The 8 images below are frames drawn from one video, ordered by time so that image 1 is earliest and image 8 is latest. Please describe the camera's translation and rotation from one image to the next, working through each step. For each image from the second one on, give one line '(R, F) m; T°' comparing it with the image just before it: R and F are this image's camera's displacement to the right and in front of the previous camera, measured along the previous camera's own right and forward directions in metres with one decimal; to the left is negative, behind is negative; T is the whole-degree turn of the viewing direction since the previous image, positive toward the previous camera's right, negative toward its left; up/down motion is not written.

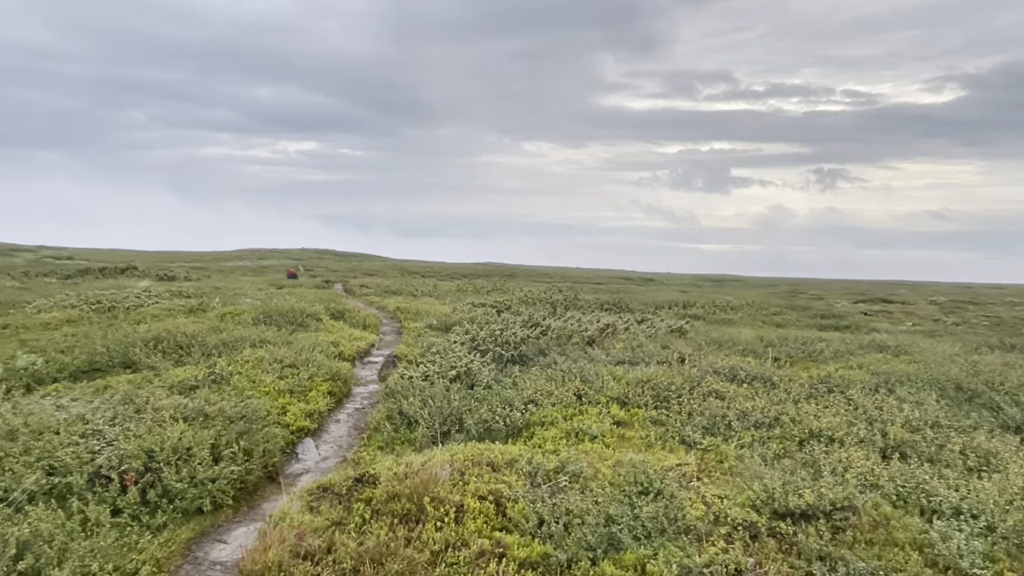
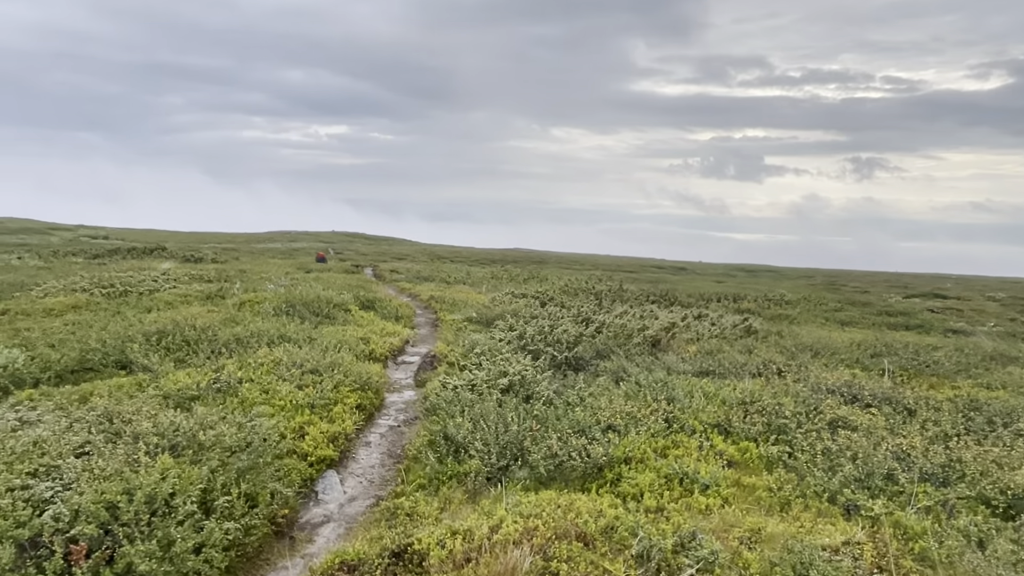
(-0.9, +3.0) m; -2°
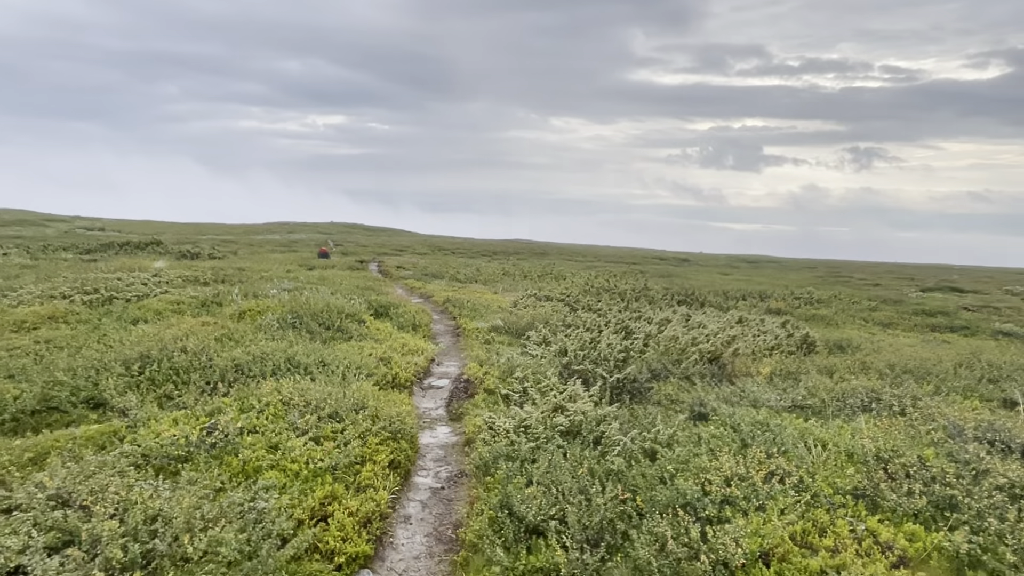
(-1.2, +2.8) m; 0°
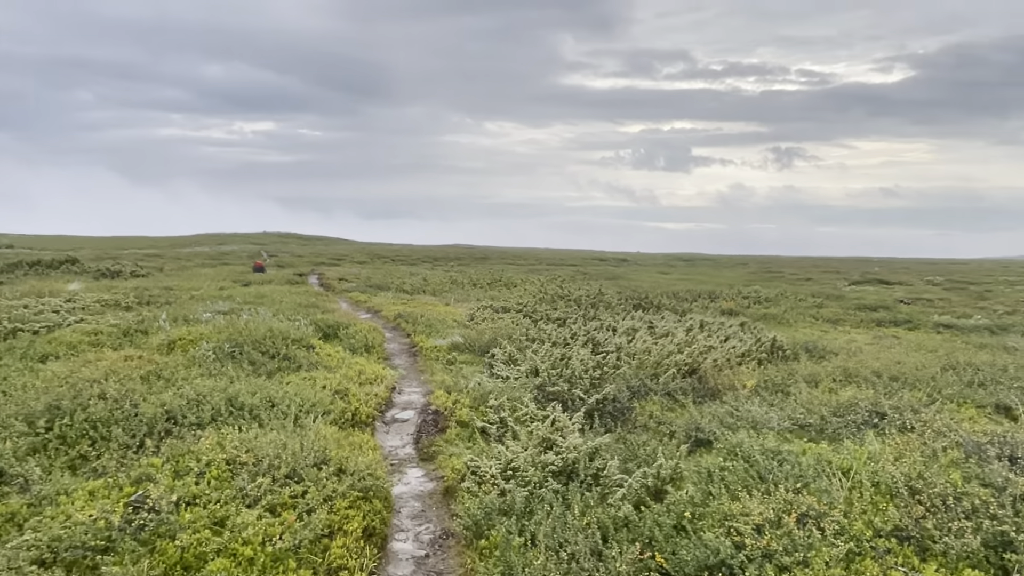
(-0.7, +1.5) m; +5°
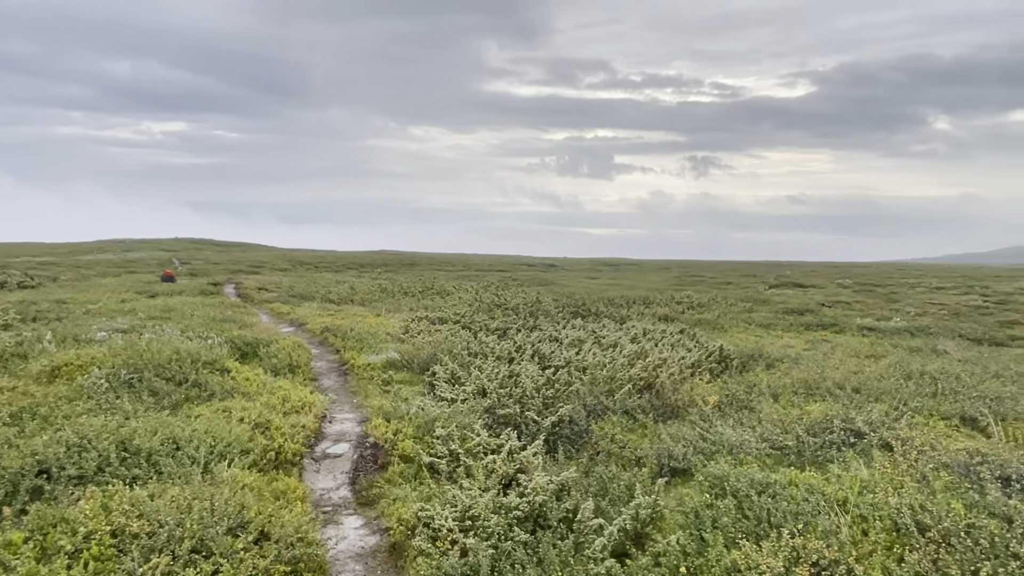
(-0.4, +1.5) m; +7°
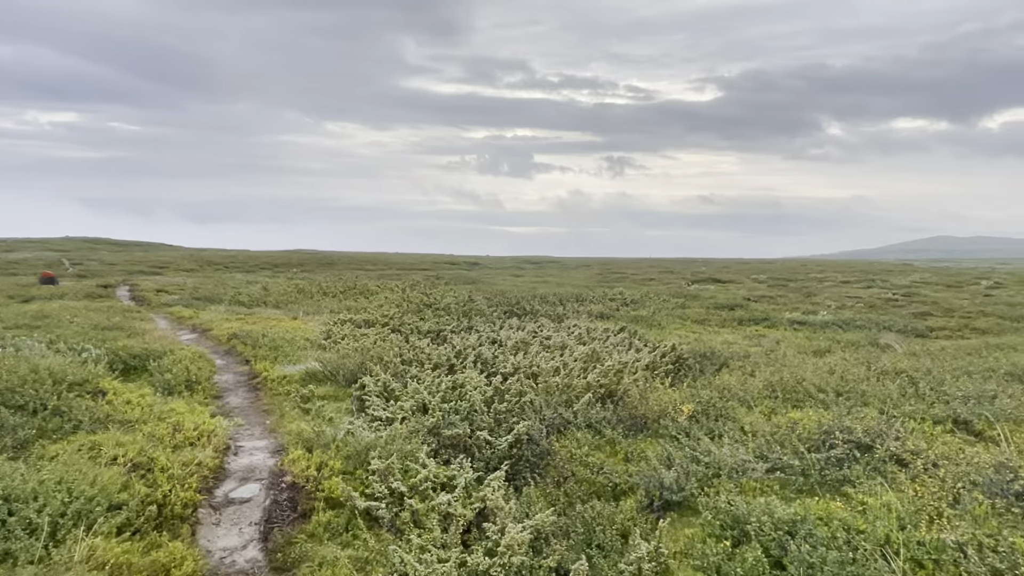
(-0.5, +2.3) m; +7°
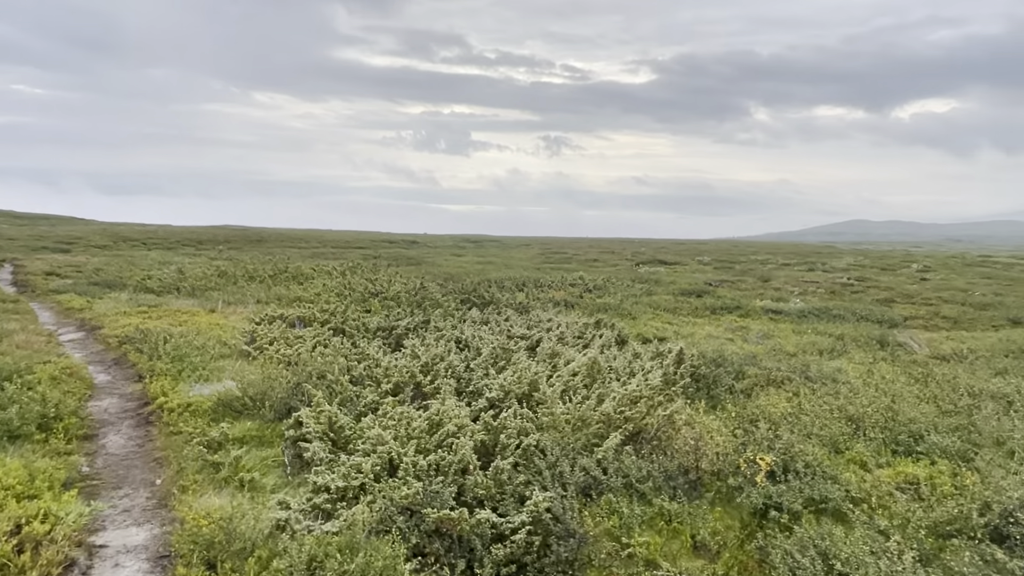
(-1.1, +4.3) m; +6°
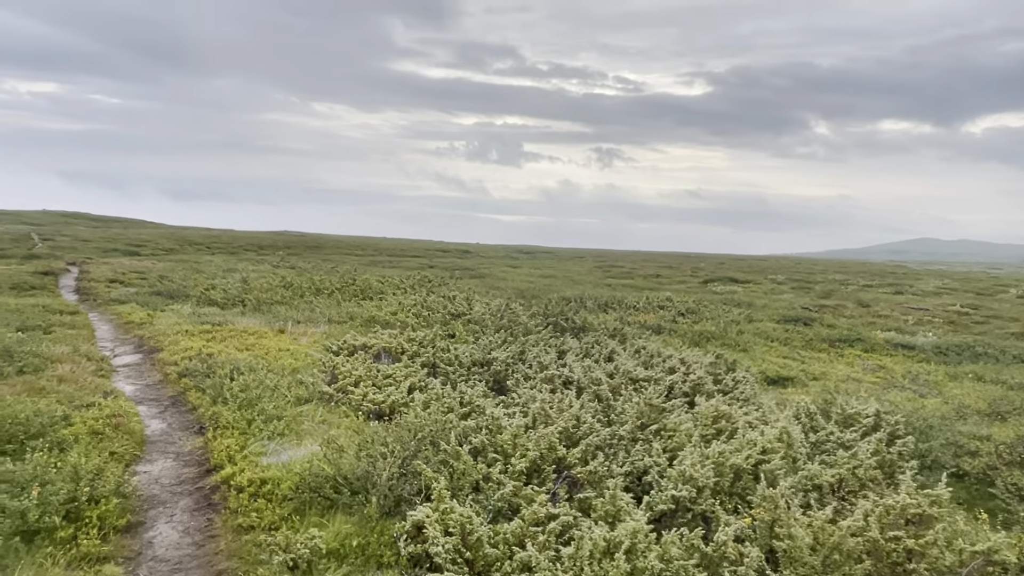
(-2.2, +3.6) m; -4°
